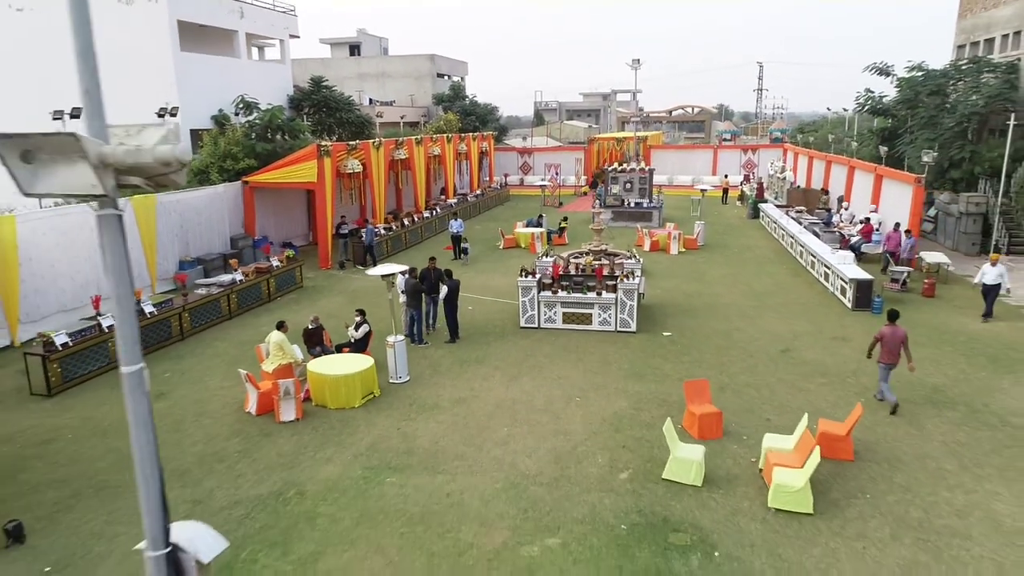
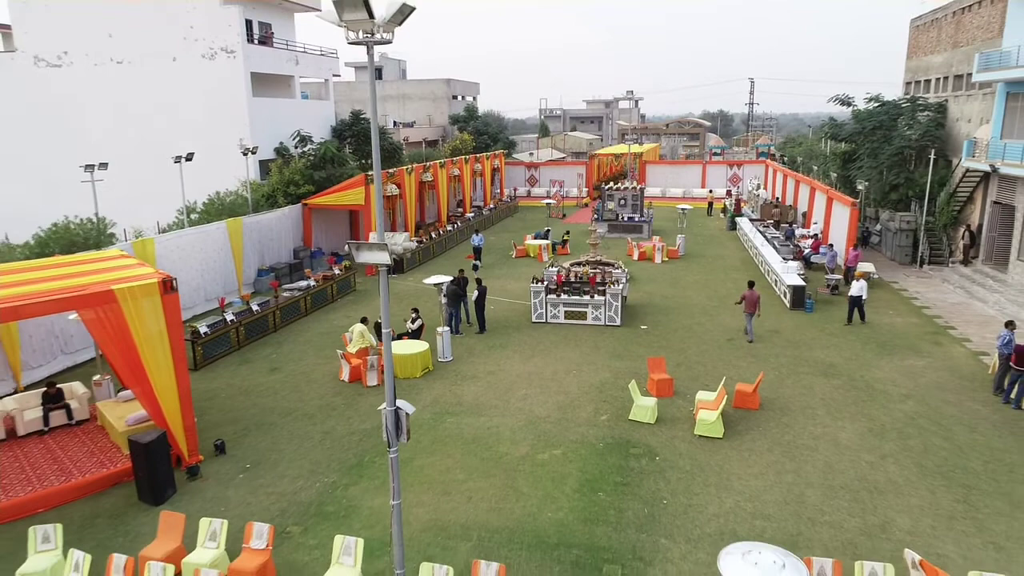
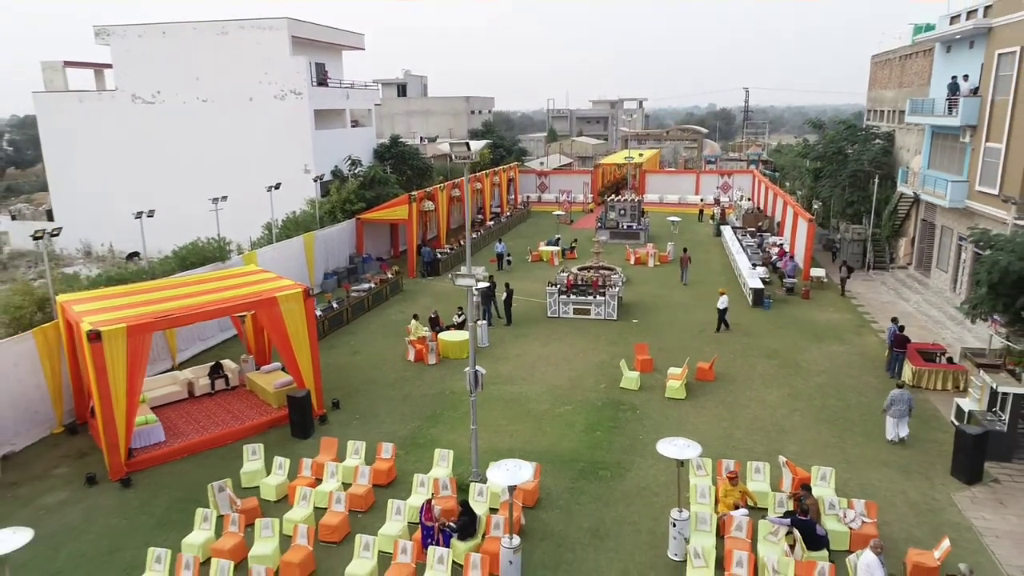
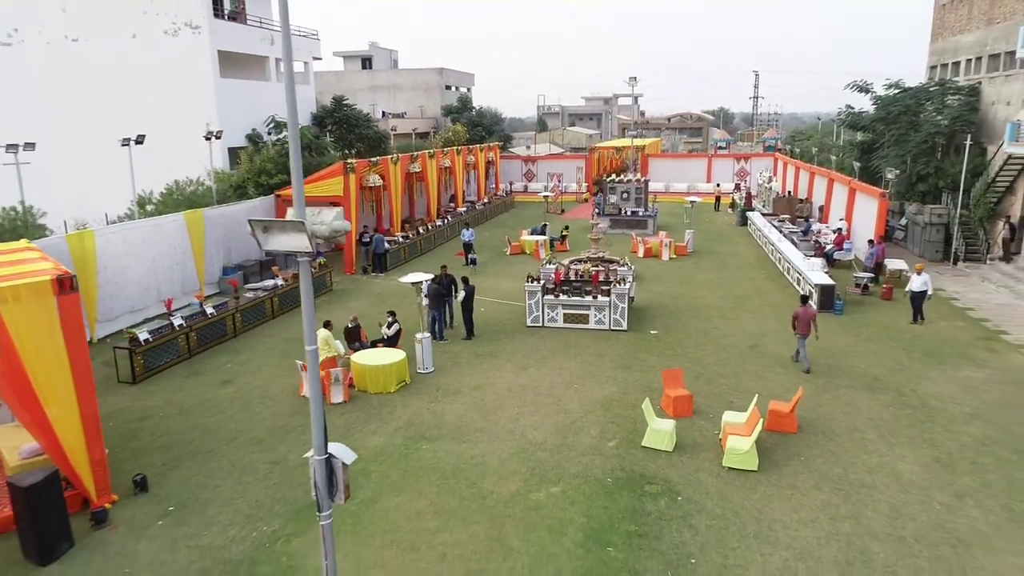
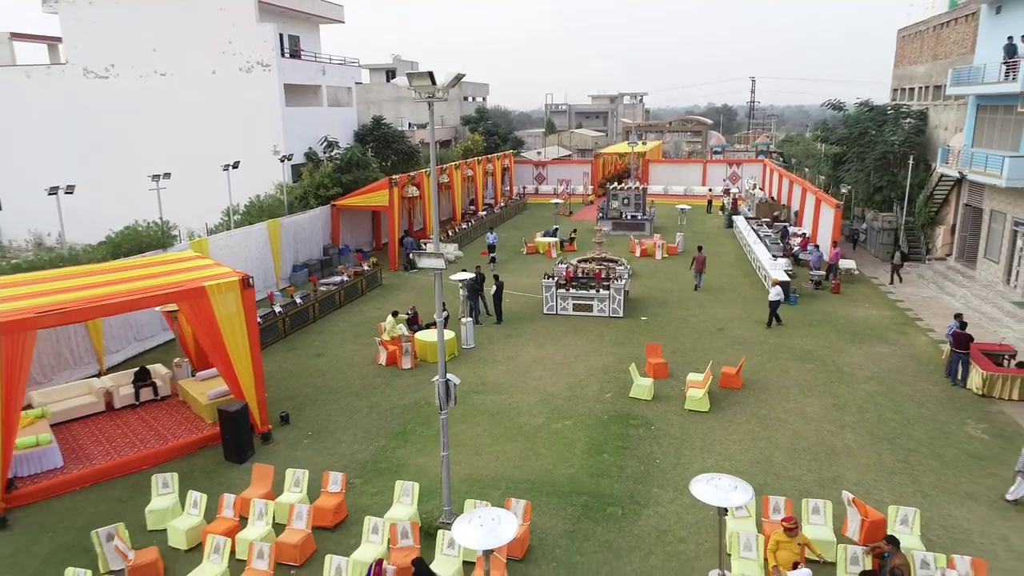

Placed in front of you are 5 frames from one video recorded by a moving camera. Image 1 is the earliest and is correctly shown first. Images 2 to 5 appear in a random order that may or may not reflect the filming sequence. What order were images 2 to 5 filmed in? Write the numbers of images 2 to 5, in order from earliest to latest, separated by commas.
4, 2, 5, 3
